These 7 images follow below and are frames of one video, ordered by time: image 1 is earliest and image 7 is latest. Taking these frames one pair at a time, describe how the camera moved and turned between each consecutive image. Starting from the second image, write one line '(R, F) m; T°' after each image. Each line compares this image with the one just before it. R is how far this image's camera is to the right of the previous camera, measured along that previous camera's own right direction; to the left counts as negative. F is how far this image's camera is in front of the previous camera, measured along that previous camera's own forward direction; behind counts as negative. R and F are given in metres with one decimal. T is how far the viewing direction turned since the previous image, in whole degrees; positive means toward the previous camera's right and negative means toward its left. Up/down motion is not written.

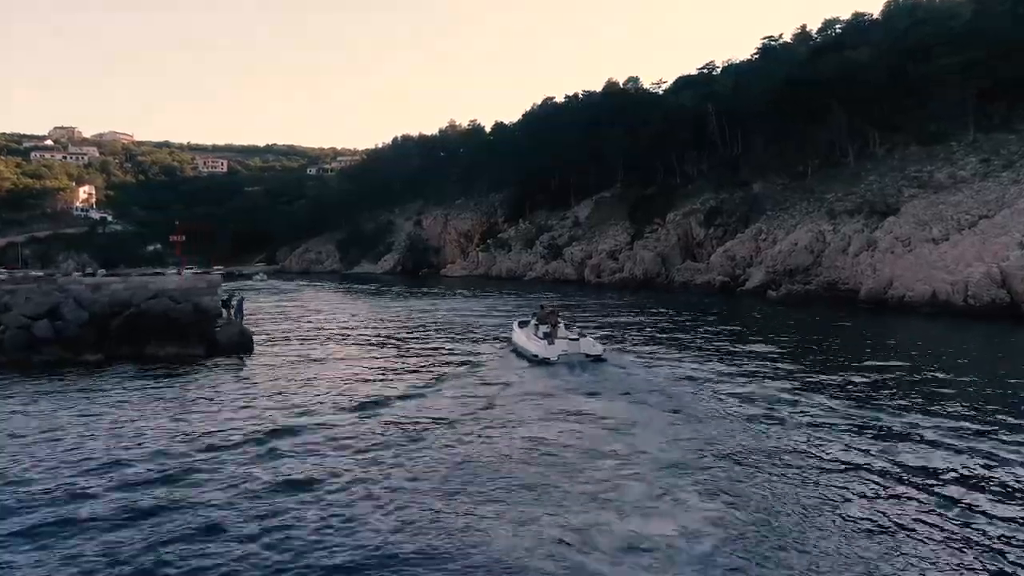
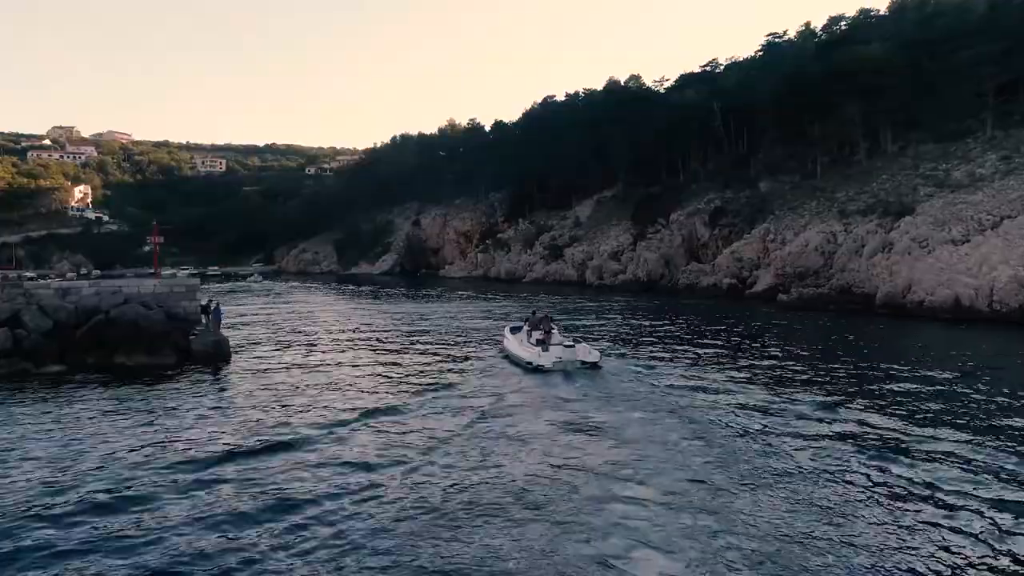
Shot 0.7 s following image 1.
(+0.1, +1.8) m; 0°
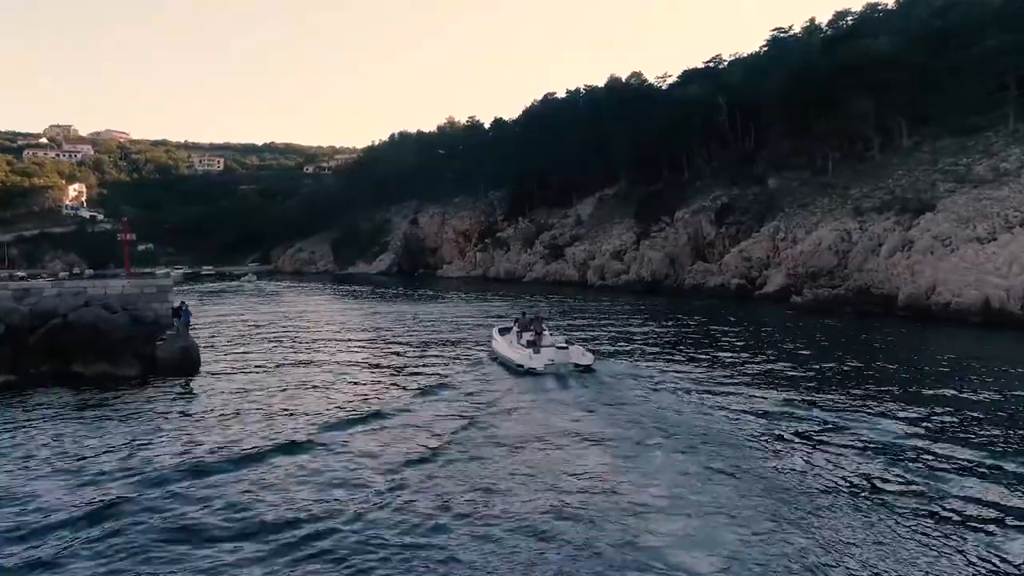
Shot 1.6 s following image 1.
(+0.1, +2.0) m; 0°
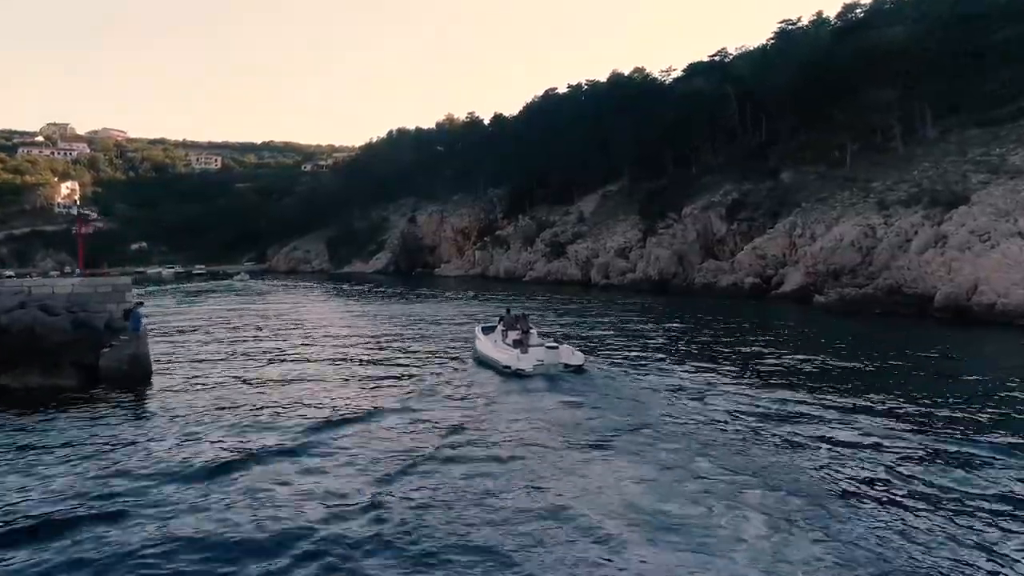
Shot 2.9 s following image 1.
(0.0, +2.8) m; 0°
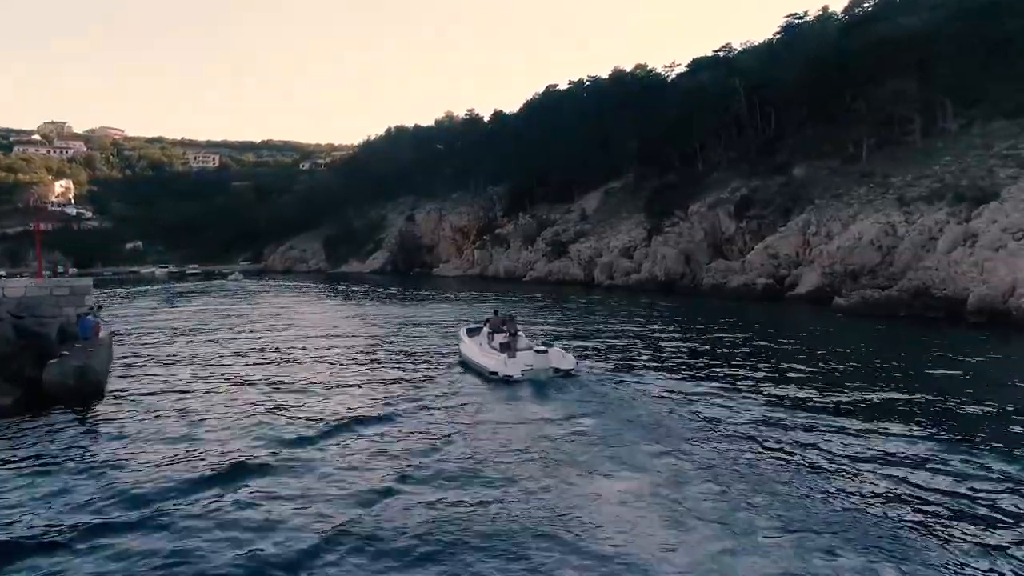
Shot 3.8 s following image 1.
(0.0, +2.1) m; 0°
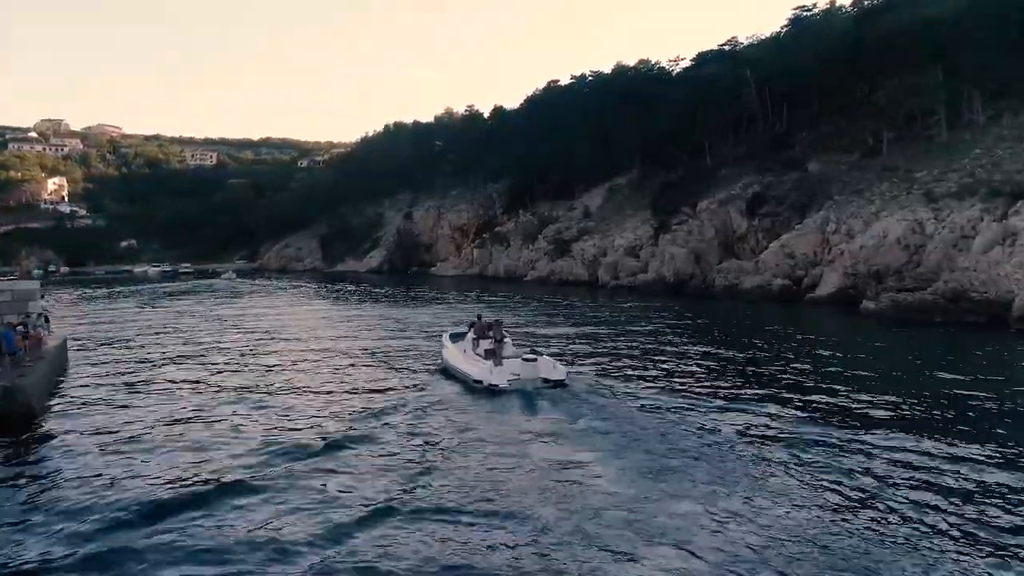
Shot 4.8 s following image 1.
(0.0, +2.4) m; 0°
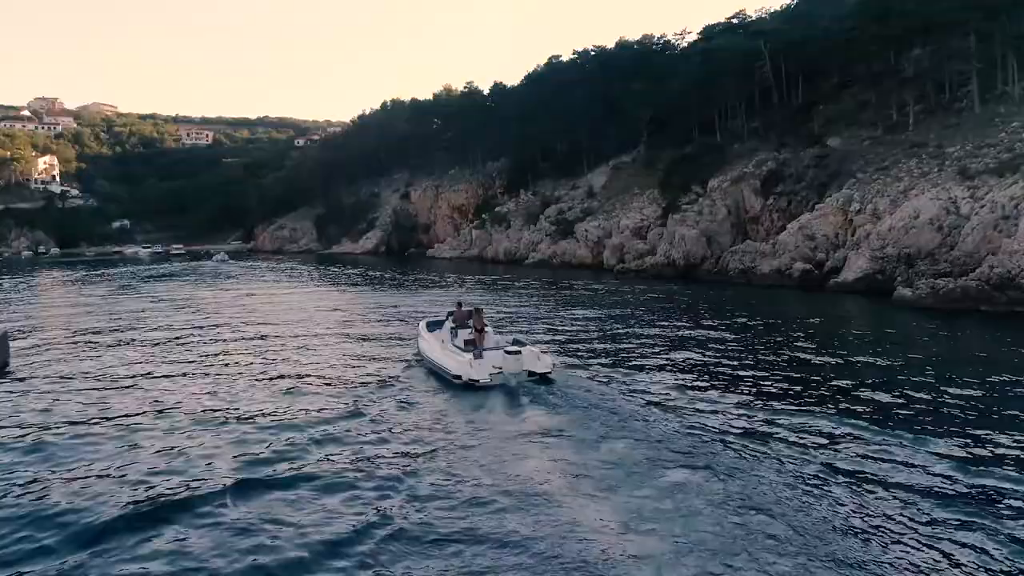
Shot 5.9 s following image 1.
(0.0, +2.5) m; 0°
